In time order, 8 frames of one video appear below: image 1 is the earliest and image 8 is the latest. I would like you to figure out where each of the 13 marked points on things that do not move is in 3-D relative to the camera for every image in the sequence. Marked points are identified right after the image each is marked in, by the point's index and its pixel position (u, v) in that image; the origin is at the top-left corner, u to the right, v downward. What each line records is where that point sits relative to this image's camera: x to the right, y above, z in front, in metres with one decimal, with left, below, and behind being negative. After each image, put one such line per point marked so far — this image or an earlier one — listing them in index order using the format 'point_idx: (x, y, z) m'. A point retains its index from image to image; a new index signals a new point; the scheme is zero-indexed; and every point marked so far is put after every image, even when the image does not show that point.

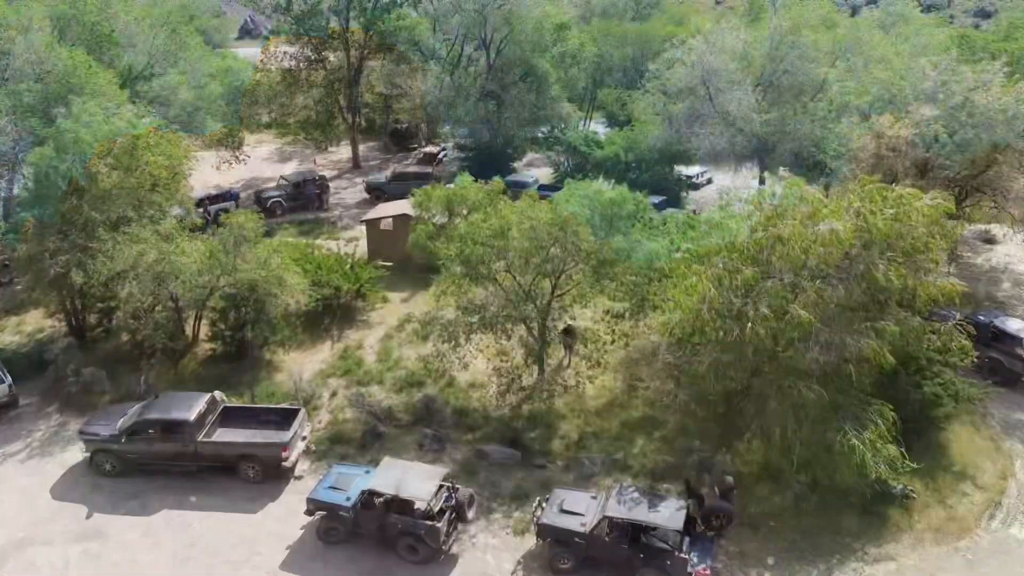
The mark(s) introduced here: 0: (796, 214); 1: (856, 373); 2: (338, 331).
0: (+5.3, +1.4, +14.0) m
1: (+6.2, -1.5, +13.7) m
2: (-4.6, -1.1, +19.9) m
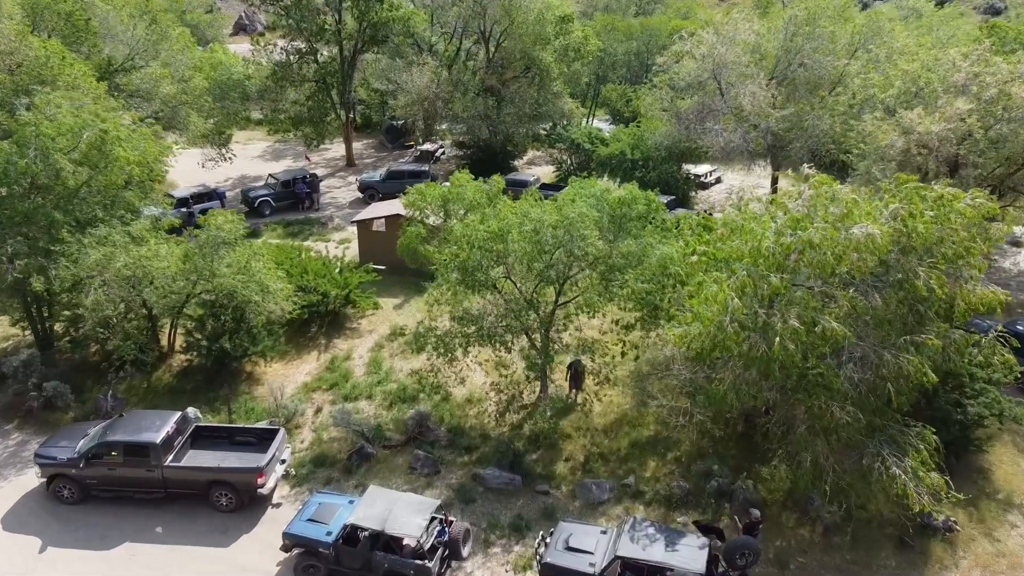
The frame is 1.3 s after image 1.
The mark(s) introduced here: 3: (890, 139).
0: (+5.3, +1.2, +12.7) m
1: (+6.2, -1.7, +12.3) m
2: (-4.6, -1.3, +18.6) m
3: (+9.0, +3.5, +18.0) m
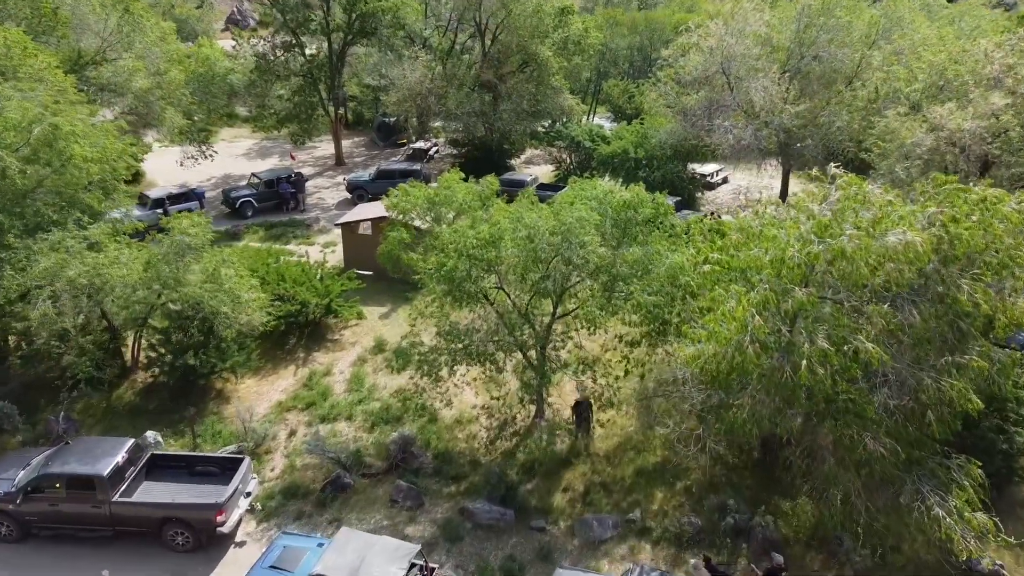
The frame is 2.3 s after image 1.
0: (+5.1, +1.0, +11.2) m
1: (+6.1, -1.9, +10.9) m
2: (-4.7, -1.5, +17.2) m
3: (+8.9, +3.3, +16.6) m
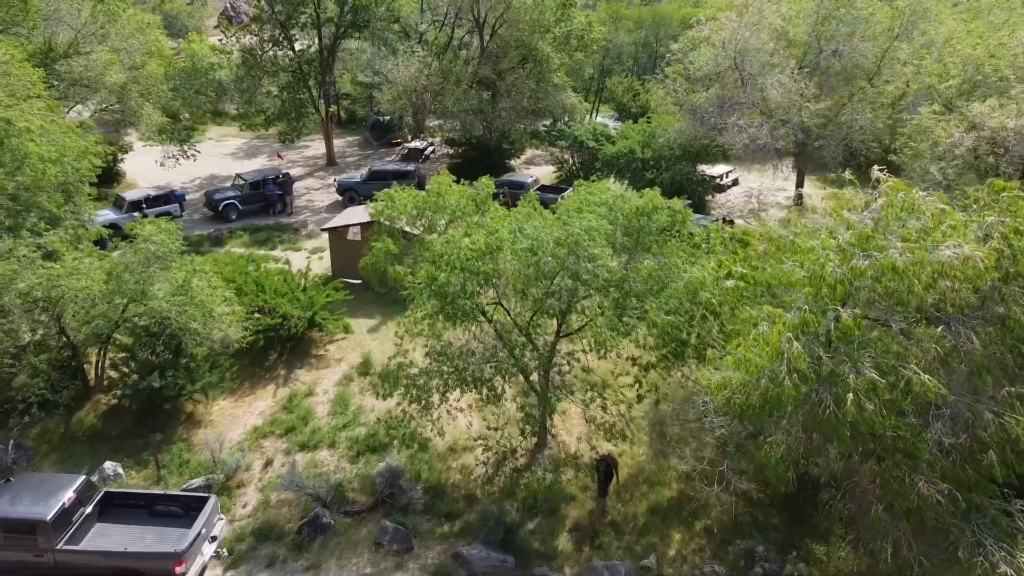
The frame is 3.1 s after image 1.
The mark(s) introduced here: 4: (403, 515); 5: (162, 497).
0: (+5.1, +0.7, +9.9) m
1: (+6.1, -2.2, +9.5) m
2: (-4.7, -1.7, +15.8) m
3: (+8.9, +3.1, +15.2) m
4: (-1.7, -3.5, +11.8) m
5: (-5.1, -3.0, +11.0) m
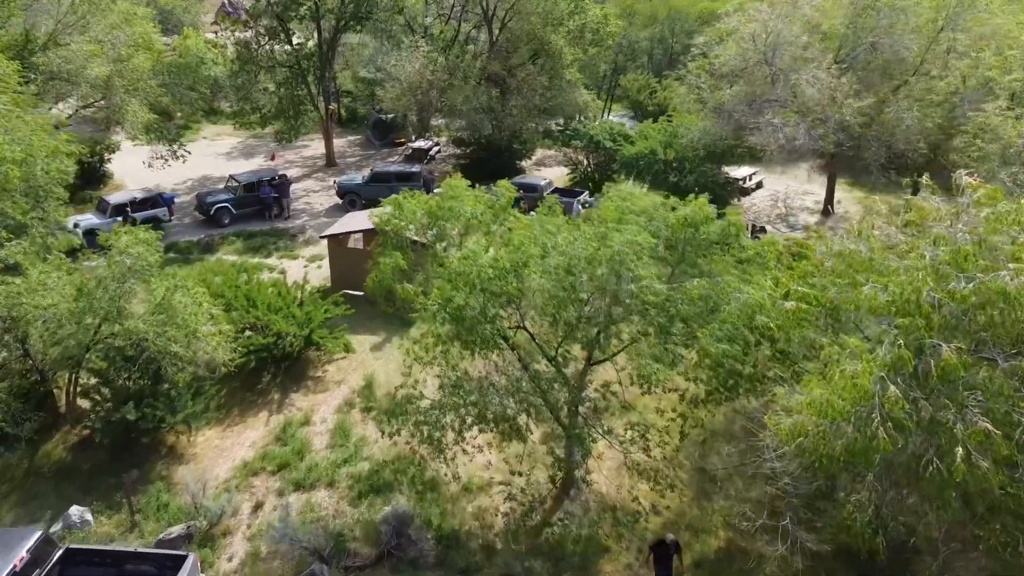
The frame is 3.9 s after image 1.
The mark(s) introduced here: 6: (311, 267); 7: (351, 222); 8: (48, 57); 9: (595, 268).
0: (+5.5, +0.4, +8.3) m
1: (+6.5, -2.5, +8.0) m
2: (-4.4, -2.0, +14.2) m
3: (+9.2, +2.8, +13.6) m
4: (-1.4, -3.8, +10.3) m
5: (-4.7, -3.3, +9.4) m
6: (-5.2, +0.5, +19.5) m
7: (-3.7, +1.5, +17.6) m
8: (-11.5, +5.7, +18.8) m
9: (+1.0, +0.3, +9.3) m
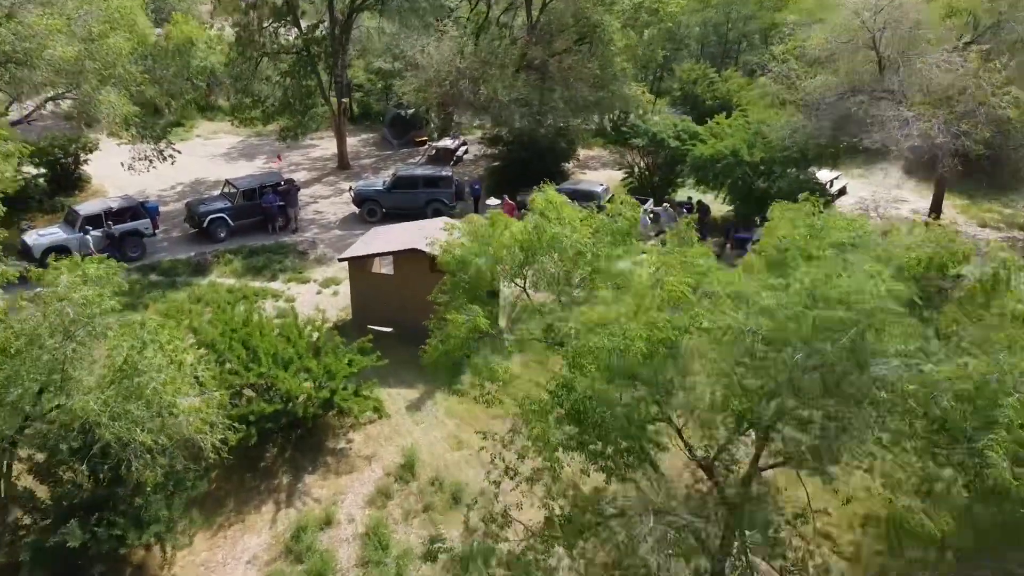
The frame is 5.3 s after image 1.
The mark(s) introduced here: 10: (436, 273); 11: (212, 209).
0: (+6.8, -0.2, +4.6) m
1: (+7.7, -3.1, +4.3) m
2: (-3.1, -2.7, +10.5) m
3: (+10.5, +2.1, +10.0) m
4: (-0.1, -4.5, +6.6) m
5: (-3.5, -4.0, +5.8) m
6: (-3.9, -0.1, +15.8) m
7: (-2.5, +0.9, +13.9) m
8: (-10.2, +5.1, +15.2) m
9: (+2.3, -0.4, +5.7) m
10: (-1.4, +0.3, +13.7) m
11: (-7.3, +1.9, +18.4) m
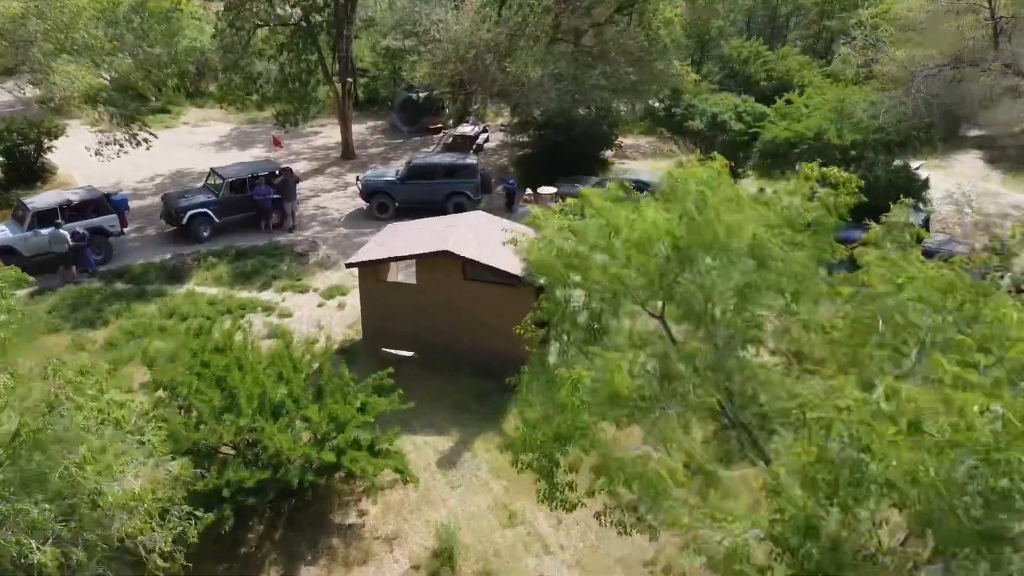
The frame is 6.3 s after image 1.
0: (+7.5, -0.4, +1.6) m
1: (+8.5, -3.3, +1.3) m
2: (-2.3, -2.9, +7.5) m
3: (+11.3, +1.9, +6.9) m
4: (+0.7, -4.7, +3.6) m
5: (-2.7, -4.2, +2.8) m
6: (-3.1, -0.3, +12.8) m
7: (-1.7, +0.7, +10.9) m
8: (-9.5, +4.9, +12.2) m
9: (+3.1, -0.6, +2.6) m
10: (-0.6, +0.1, +10.7) m
11: (-6.5, +1.7, +15.4) m
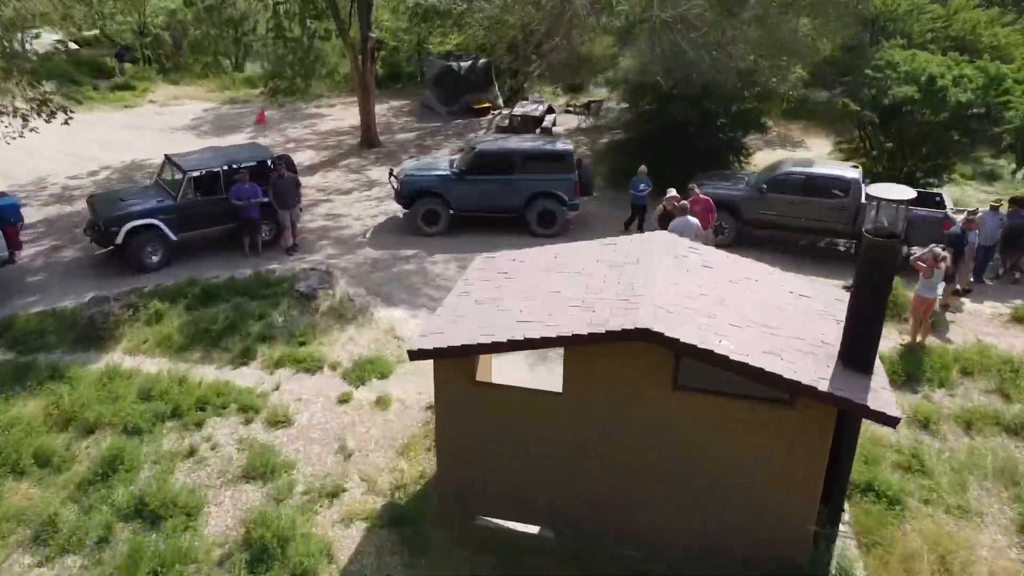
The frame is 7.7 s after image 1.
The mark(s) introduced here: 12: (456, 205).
0: (+9.3, -1.2, -4.3) m
1: (+10.2, -4.1, -4.6) m
2: (-0.6, -3.6, +1.6) m
3: (+13.0, +1.1, +1.0) m
4: (+2.4, -5.4, -2.3) m
5: (-1.0, -4.9, -3.2) m
6: (-1.4, -1.1, +6.9) m
7: (+0.1, -0.1, +5.0) m
8: (-7.7, +4.1, +6.3) m
9: (+4.8, -1.3, -3.3) m
10: (+1.1, -0.7, +4.8) m
11: (-4.8, +1.0, +9.5) m
12: (-0.8, +1.2, +11.2) m
